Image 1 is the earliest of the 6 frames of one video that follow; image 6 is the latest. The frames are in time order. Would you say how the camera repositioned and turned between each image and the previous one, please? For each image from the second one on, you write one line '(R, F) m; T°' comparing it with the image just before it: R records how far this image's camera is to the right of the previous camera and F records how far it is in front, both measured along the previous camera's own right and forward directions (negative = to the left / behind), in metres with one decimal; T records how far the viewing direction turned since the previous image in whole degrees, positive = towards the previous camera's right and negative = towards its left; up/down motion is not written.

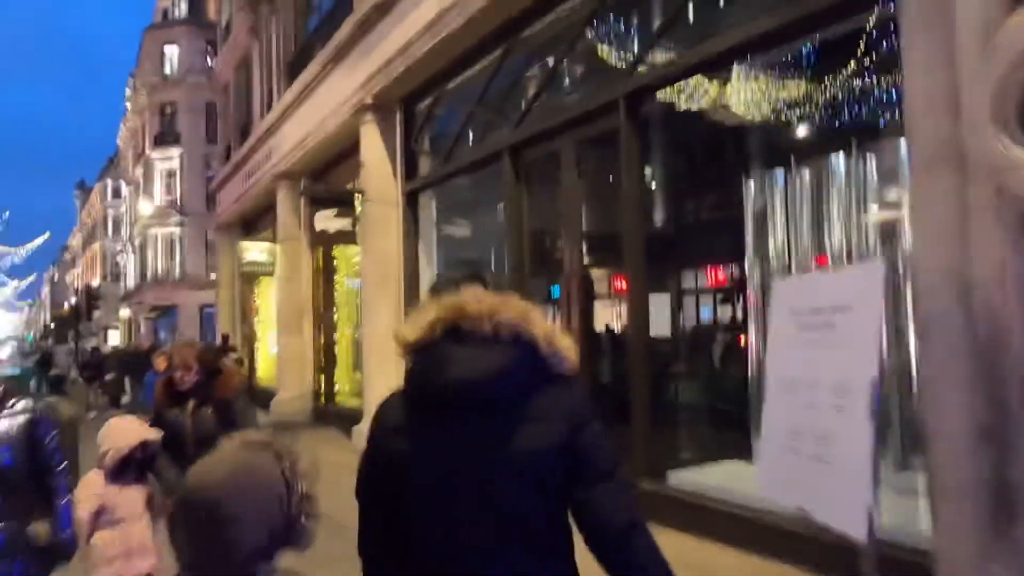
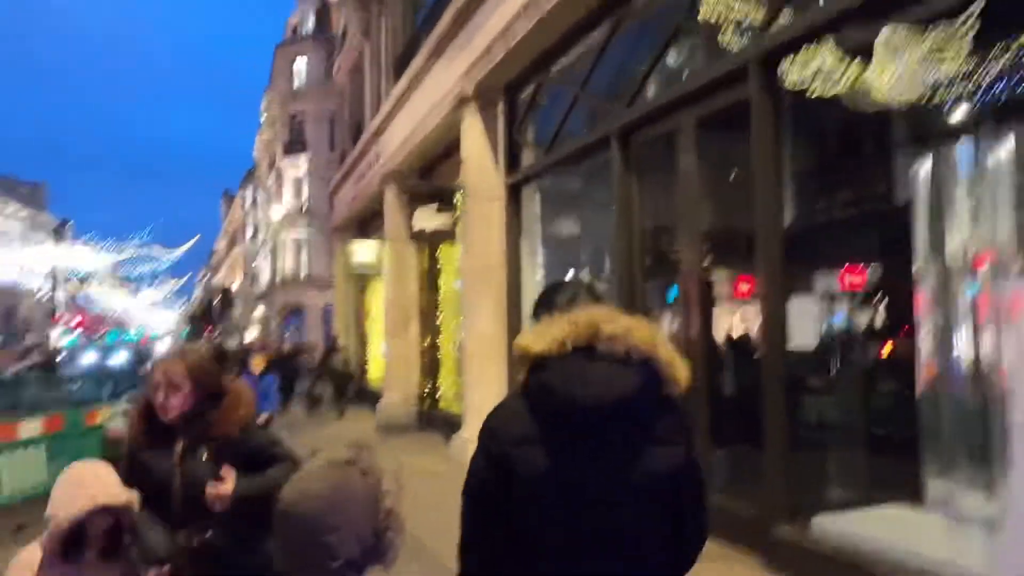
(+0.1, +0.9) m; -10°
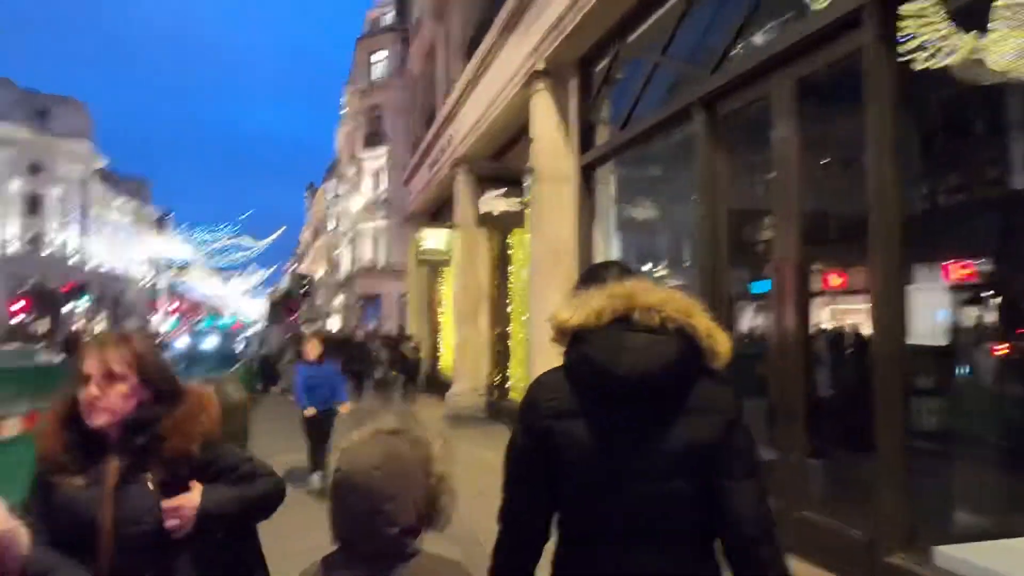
(+0.1, +0.6) m; -7°
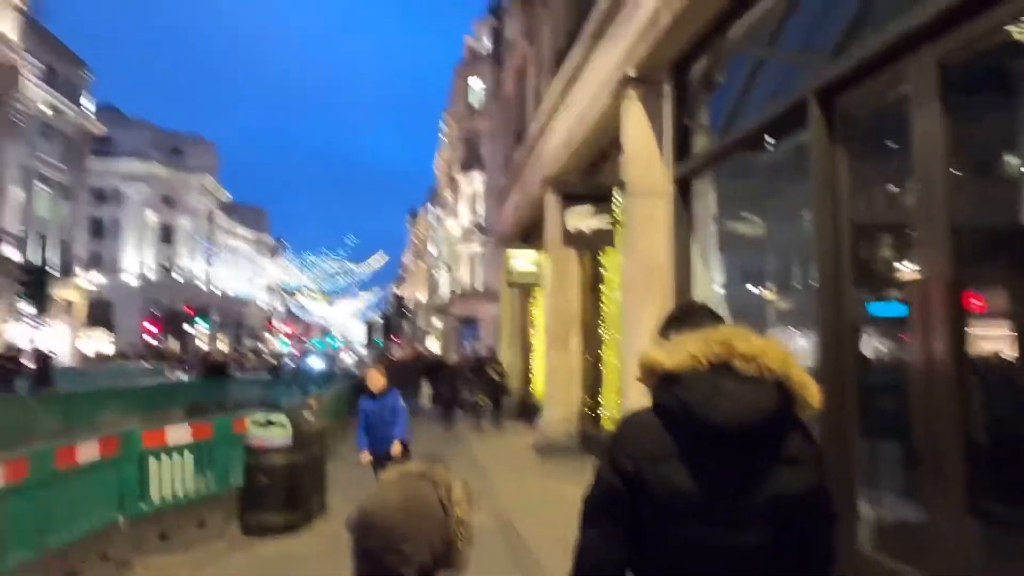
(+0.1, +0.7) m; -9°
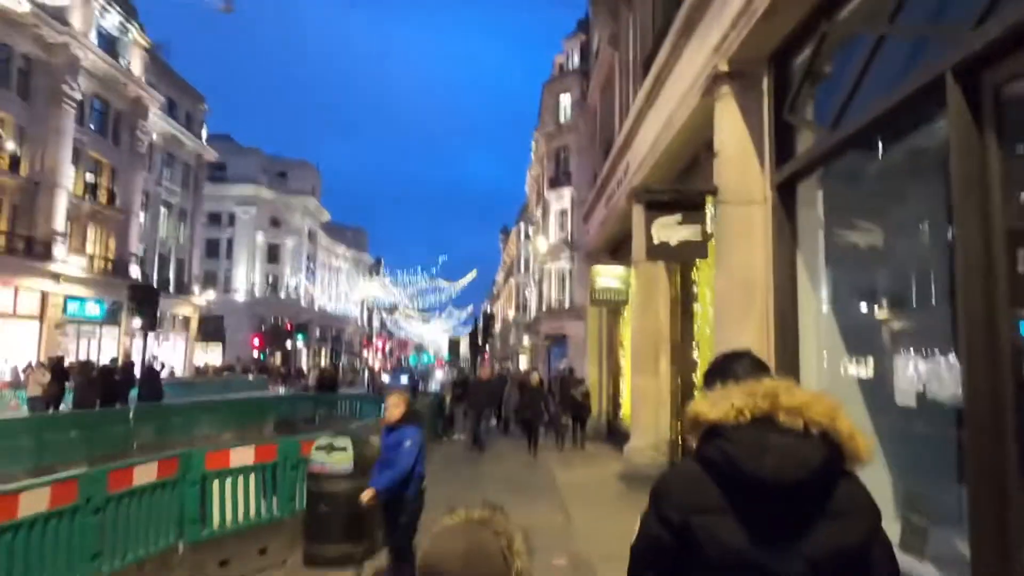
(+0.2, +0.7) m; -8°
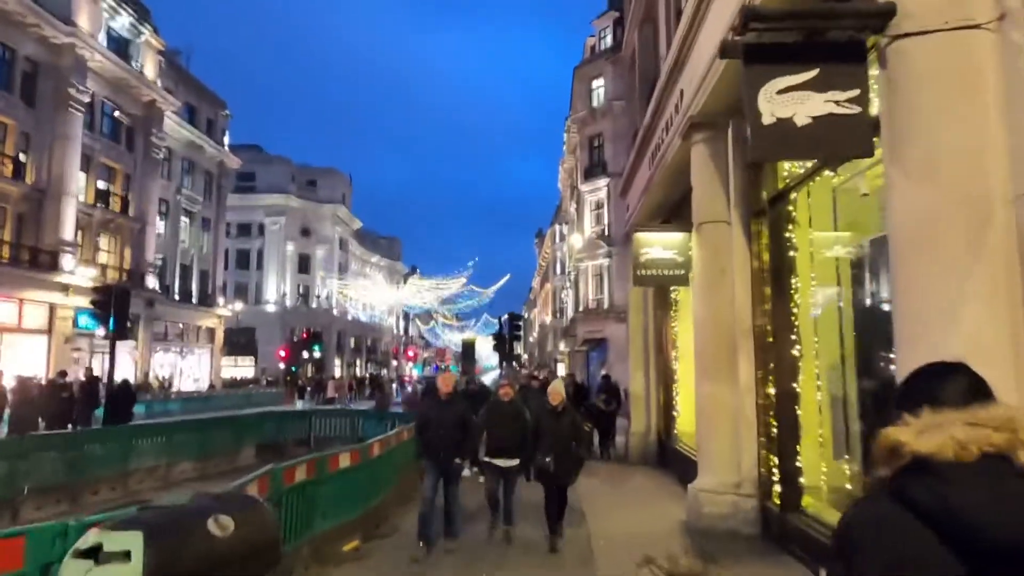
(+0.4, +4.1) m; -3°
